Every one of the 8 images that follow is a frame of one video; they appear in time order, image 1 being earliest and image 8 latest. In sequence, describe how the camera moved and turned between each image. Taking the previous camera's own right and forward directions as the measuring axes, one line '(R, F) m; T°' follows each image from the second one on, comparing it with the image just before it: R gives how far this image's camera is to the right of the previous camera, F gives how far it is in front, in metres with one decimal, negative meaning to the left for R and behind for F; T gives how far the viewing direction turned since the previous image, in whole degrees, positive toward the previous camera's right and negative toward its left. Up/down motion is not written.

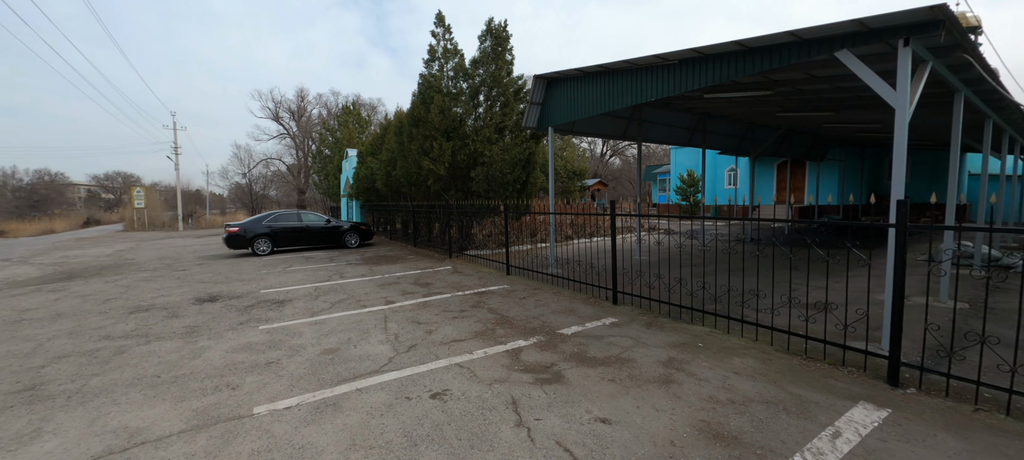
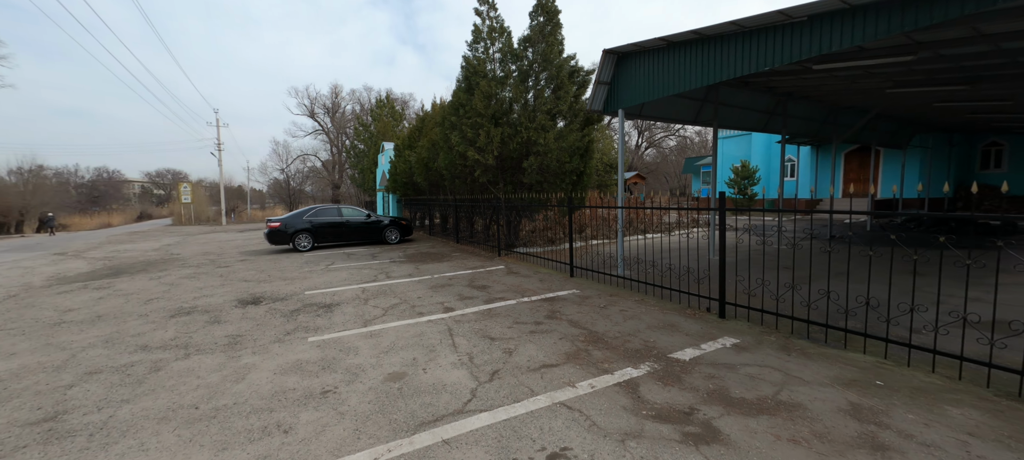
(-0.8, +0.9) m; -4°
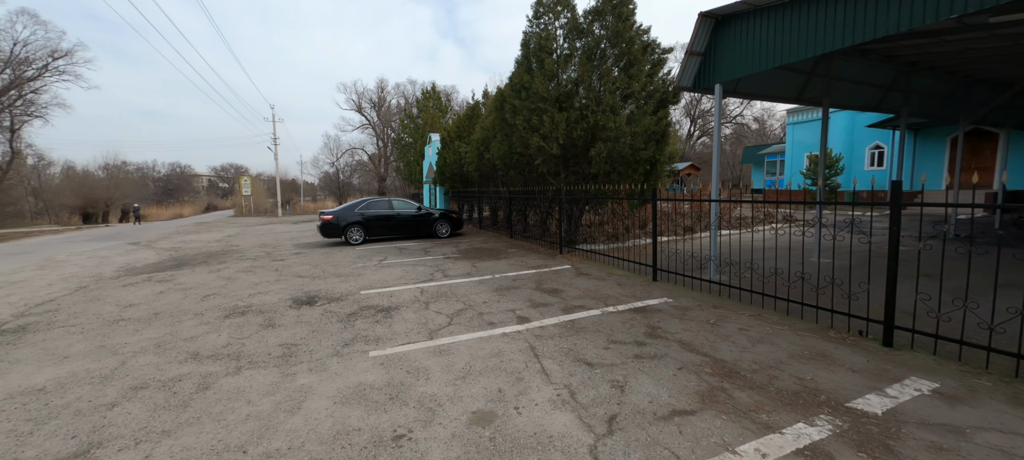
(-0.6, +0.8) m; -6°
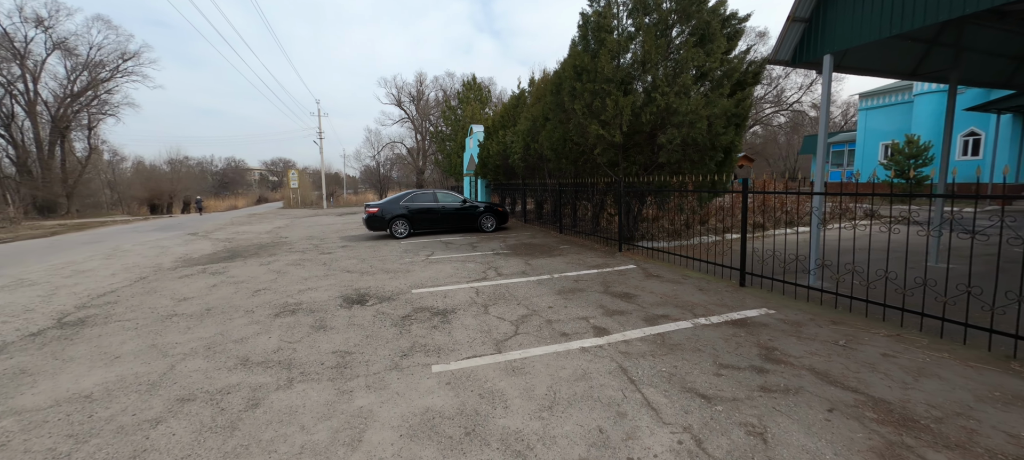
(-0.5, +0.6) m; -5°
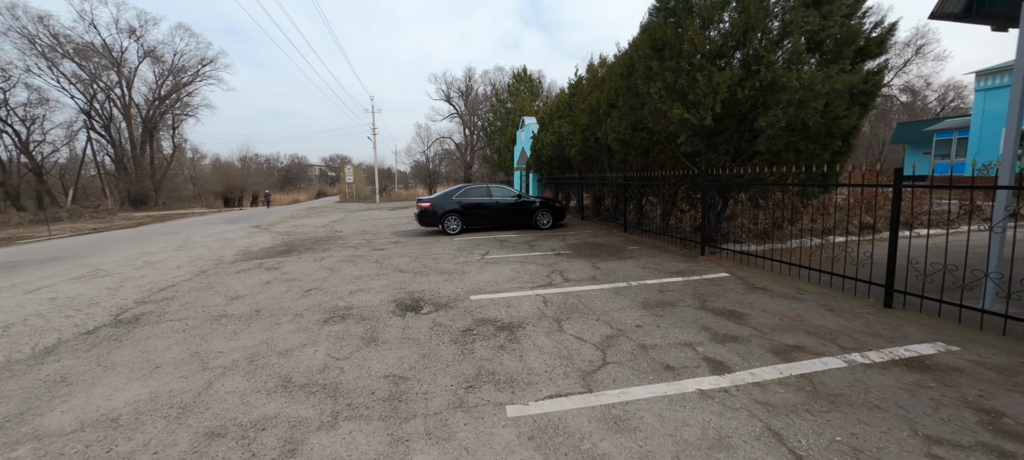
(-0.4, +0.8) m; -7°
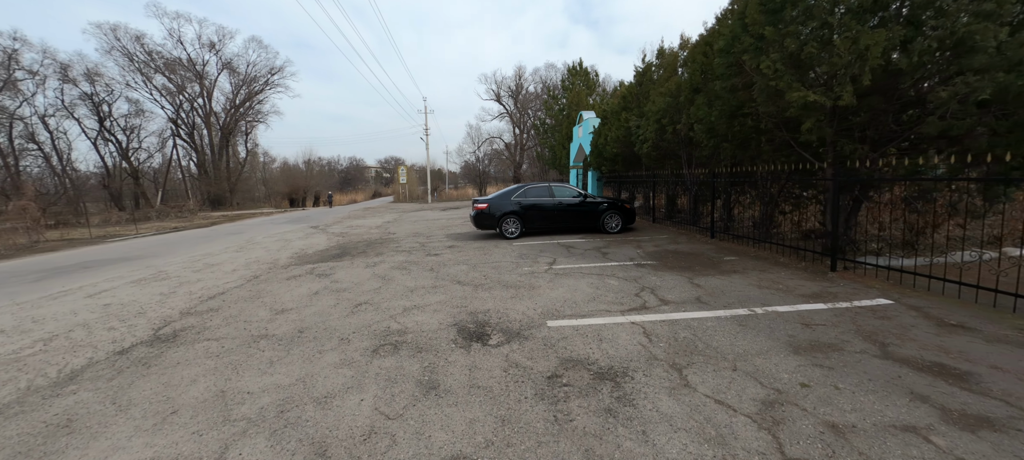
(-0.4, +1.0) m; -7°
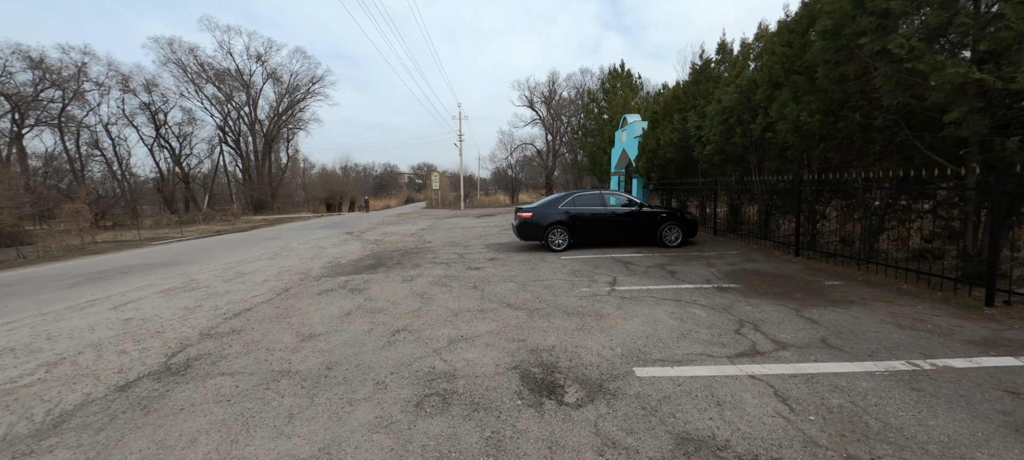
(-0.4, +0.8) m; -4°
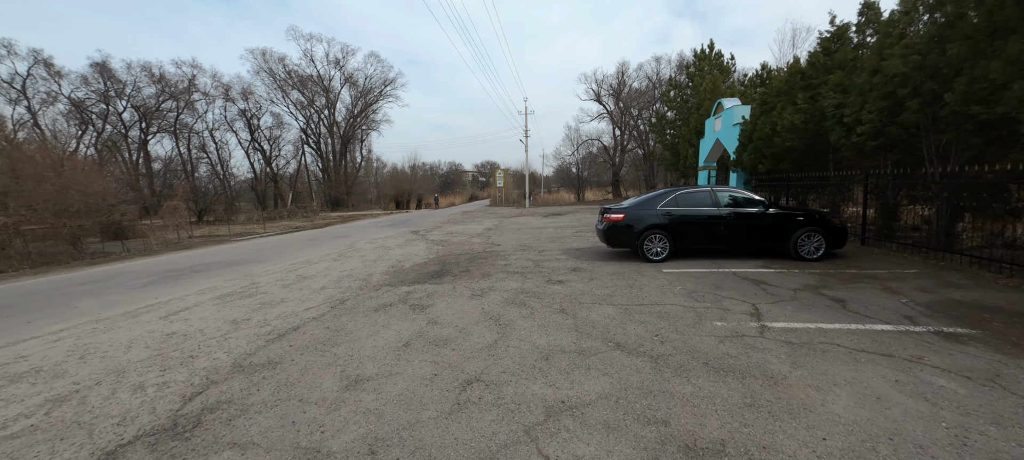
(-0.5, +1.3) m; -9°
